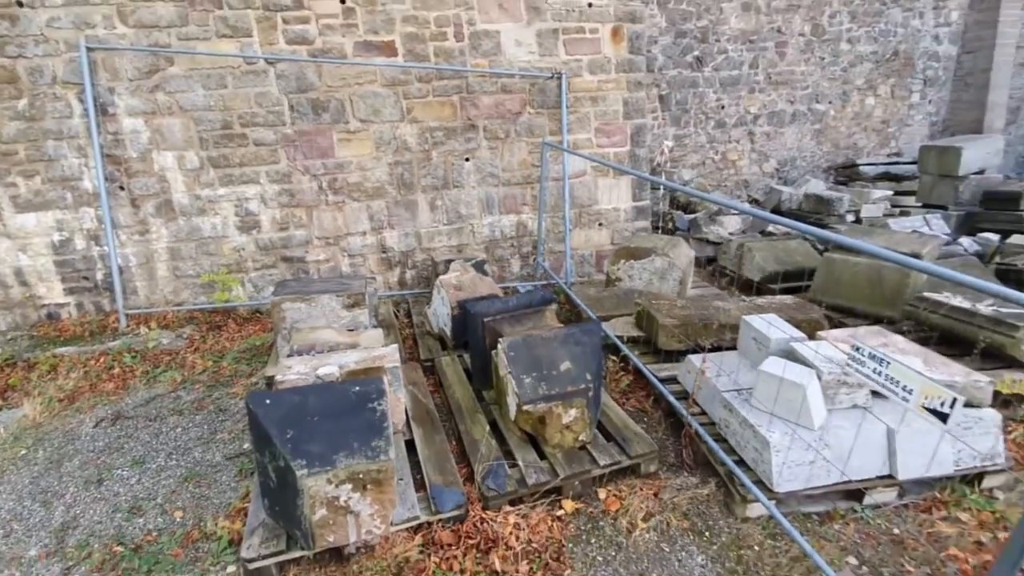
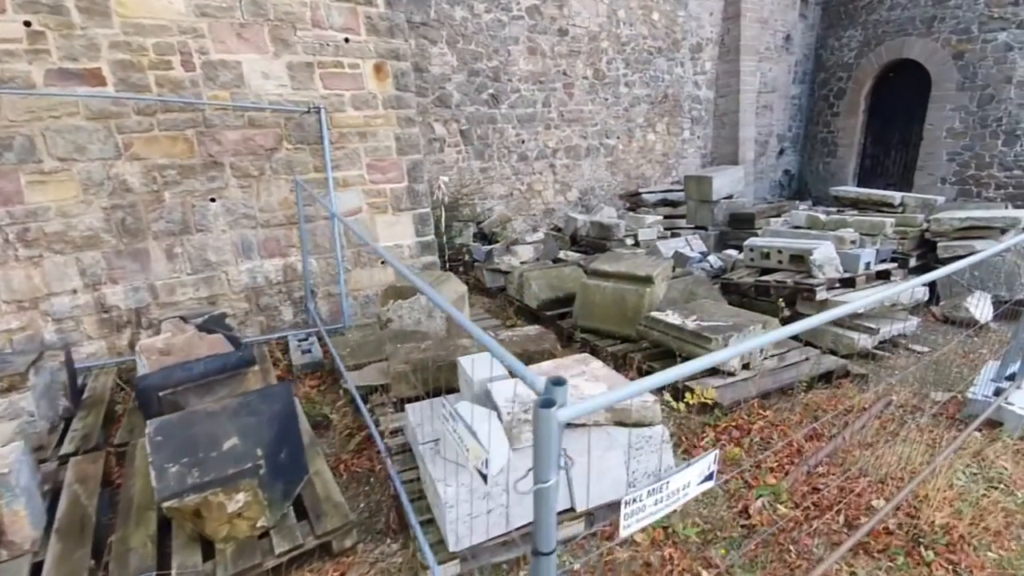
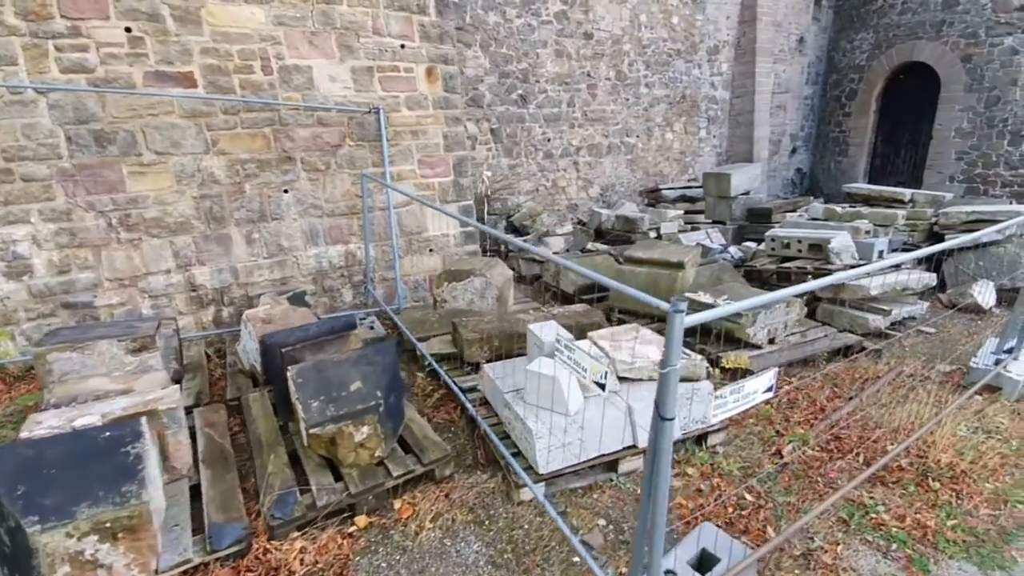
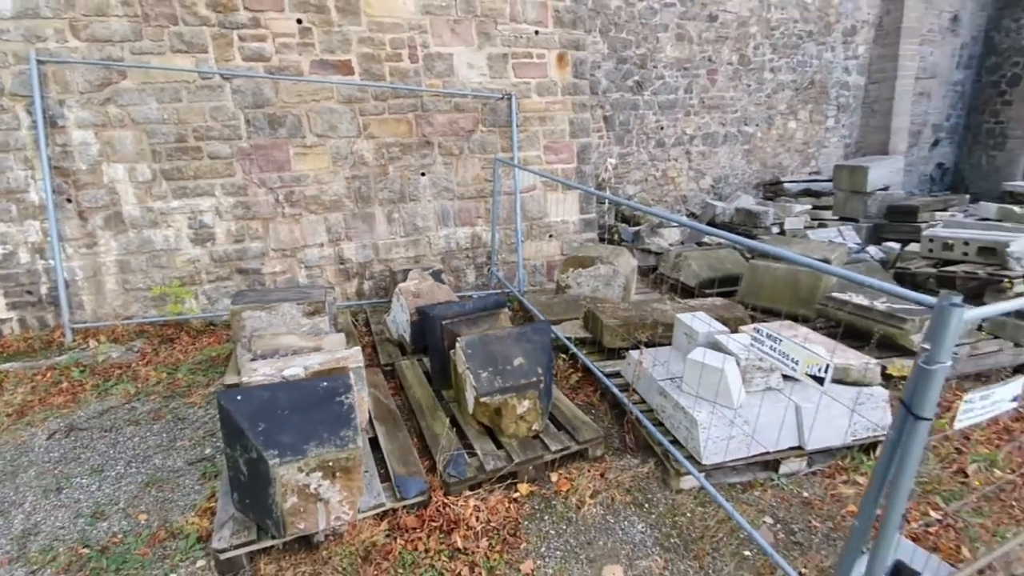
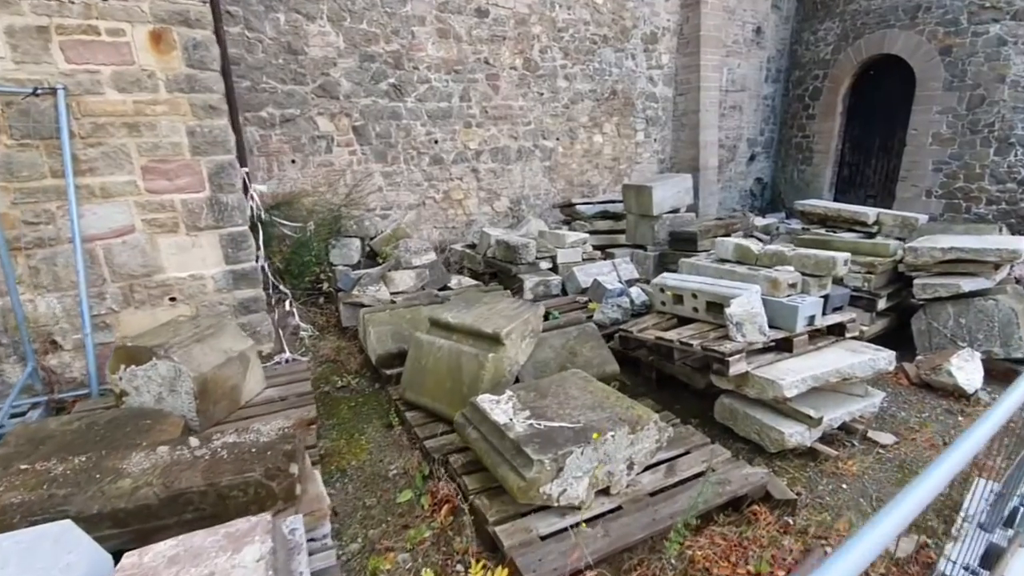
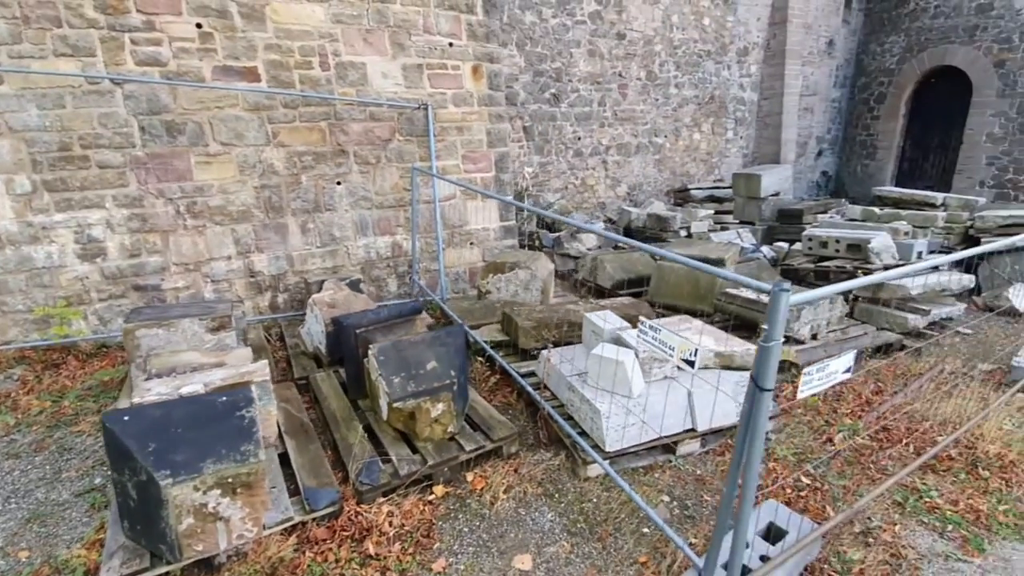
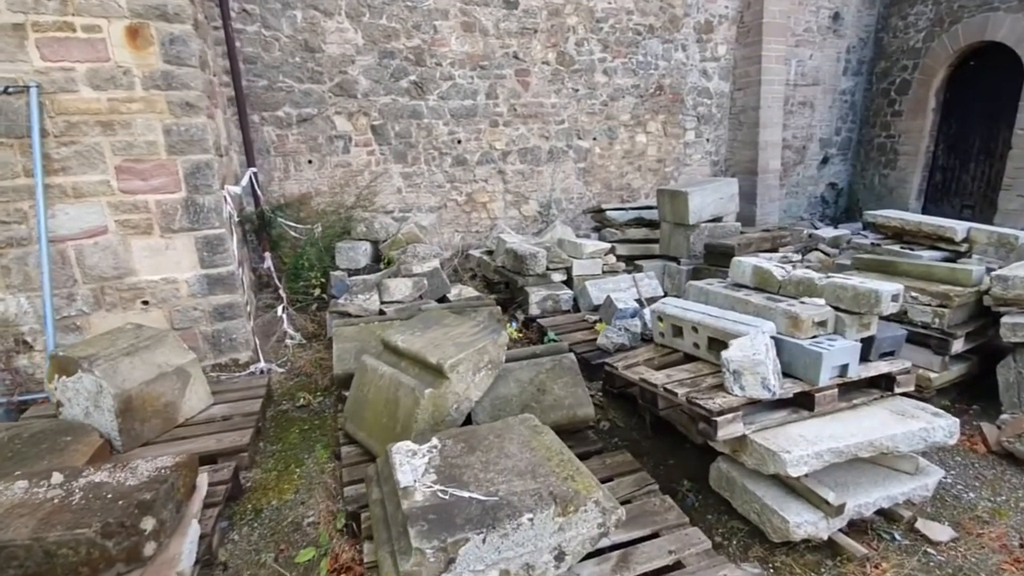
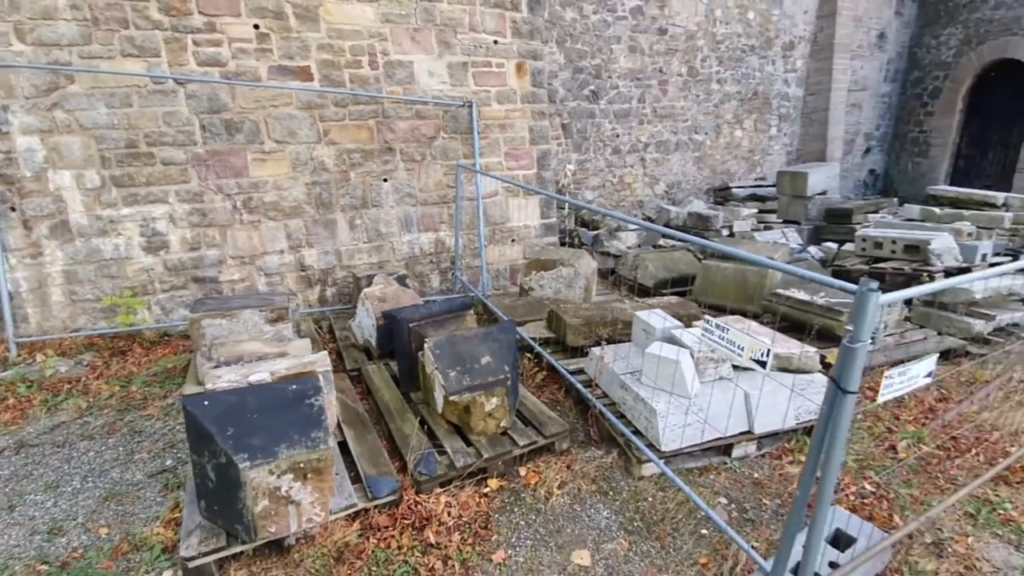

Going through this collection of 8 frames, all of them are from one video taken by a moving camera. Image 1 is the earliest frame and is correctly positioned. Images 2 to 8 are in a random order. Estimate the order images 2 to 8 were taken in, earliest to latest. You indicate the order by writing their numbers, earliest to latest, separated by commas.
4, 8, 6, 3, 2, 5, 7
